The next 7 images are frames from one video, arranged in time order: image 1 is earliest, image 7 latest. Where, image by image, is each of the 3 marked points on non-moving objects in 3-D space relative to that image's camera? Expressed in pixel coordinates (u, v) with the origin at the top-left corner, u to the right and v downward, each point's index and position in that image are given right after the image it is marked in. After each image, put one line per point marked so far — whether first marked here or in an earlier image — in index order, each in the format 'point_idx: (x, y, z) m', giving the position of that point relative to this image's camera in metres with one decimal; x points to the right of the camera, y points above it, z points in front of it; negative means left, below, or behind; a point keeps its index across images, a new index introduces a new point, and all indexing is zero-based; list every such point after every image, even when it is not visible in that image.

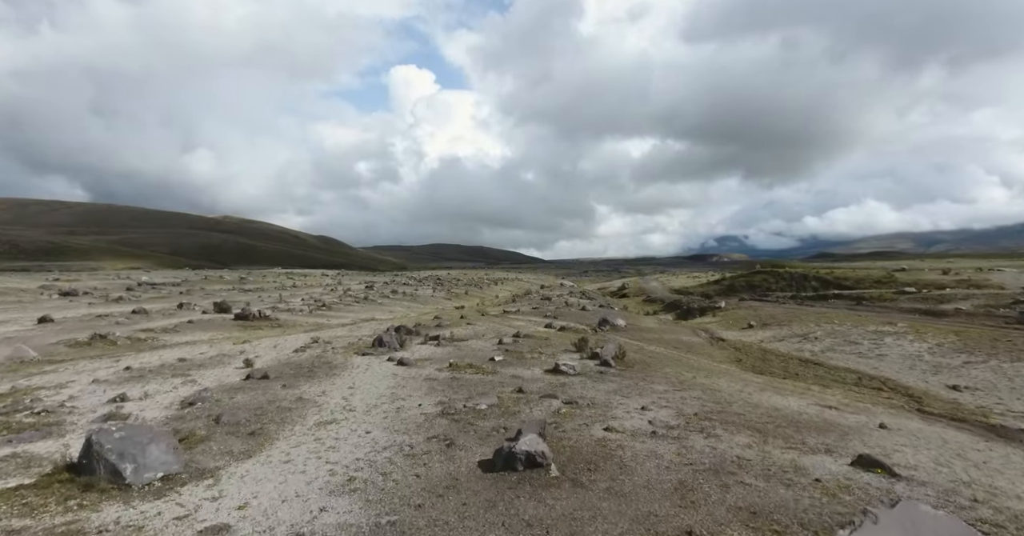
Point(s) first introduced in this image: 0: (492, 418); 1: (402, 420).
0: (-0.7, -5.2, +19.4) m
1: (-3.9, -5.3, +19.8) m
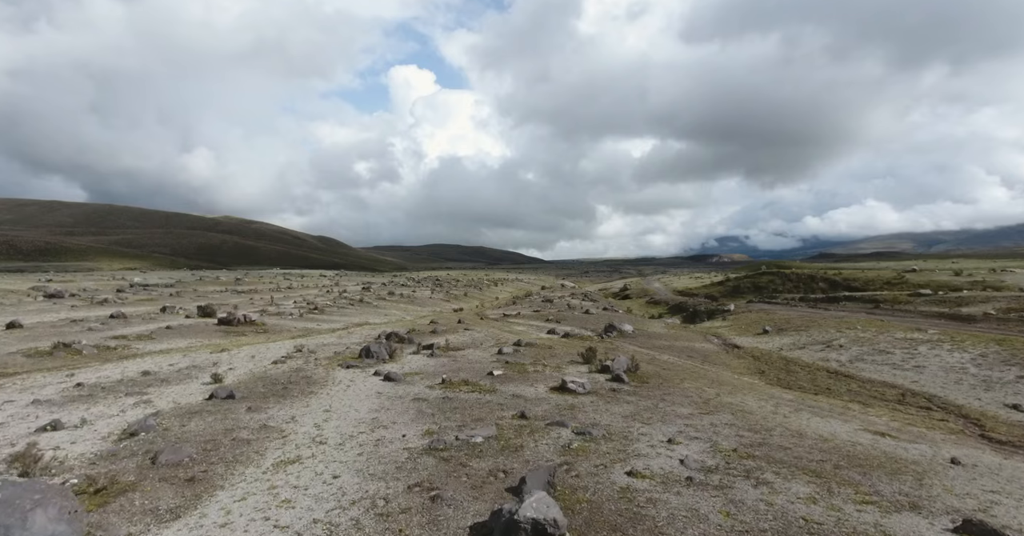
0: (-0.6, -5.4, +15.9) m
1: (-3.8, -5.5, +16.4) m
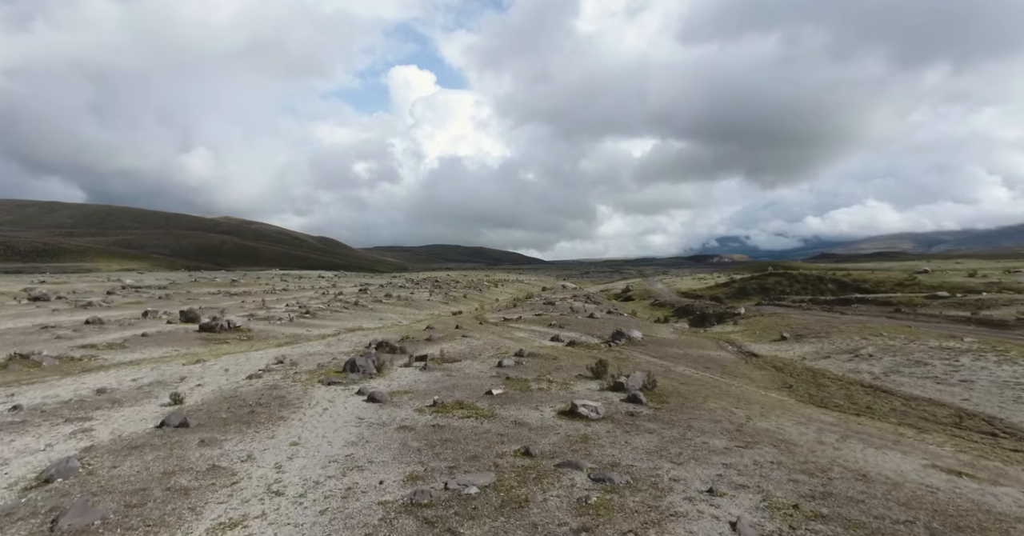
0: (-0.6, -5.6, +12.4) m
1: (-3.8, -5.7, +12.9) m
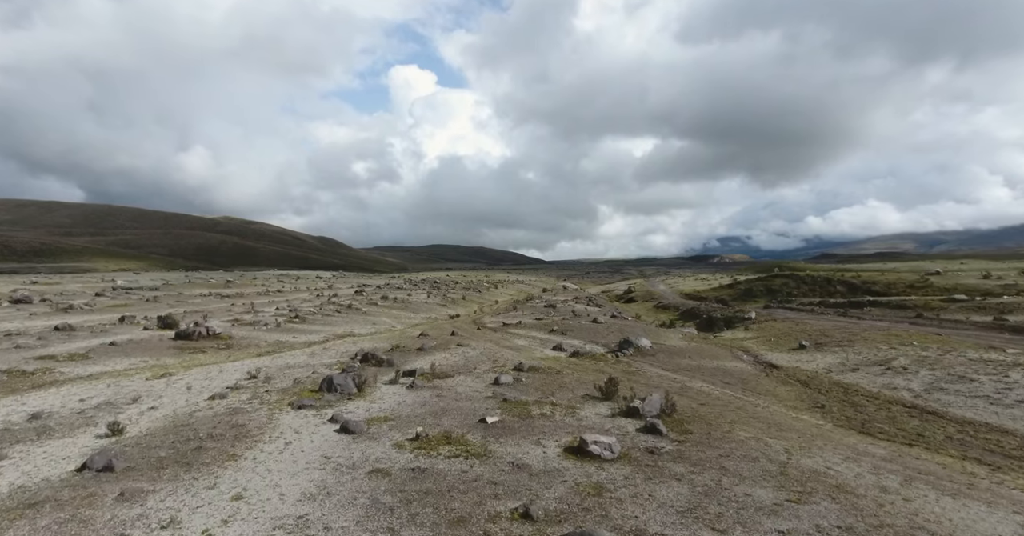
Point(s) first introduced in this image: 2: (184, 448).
0: (-0.7, -5.9, +8.8) m
1: (-3.9, -6.0, +9.2) m
2: (-11.0, -6.0, +19.0) m
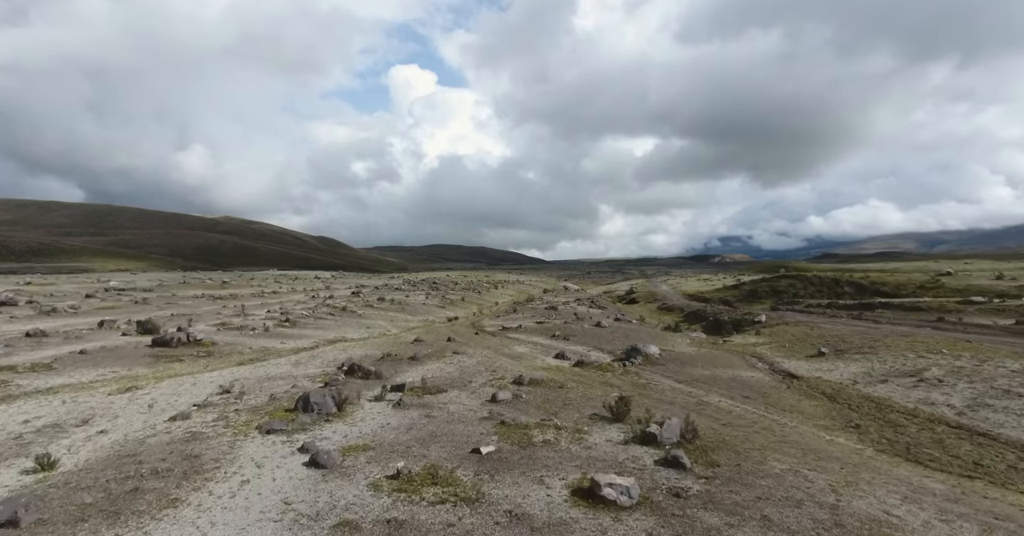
0: (-0.8, -6.0, +5.7) m
1: (-3.9, -6.2, +6.2) m
2: (-11.1, -6.2, +15.9) m
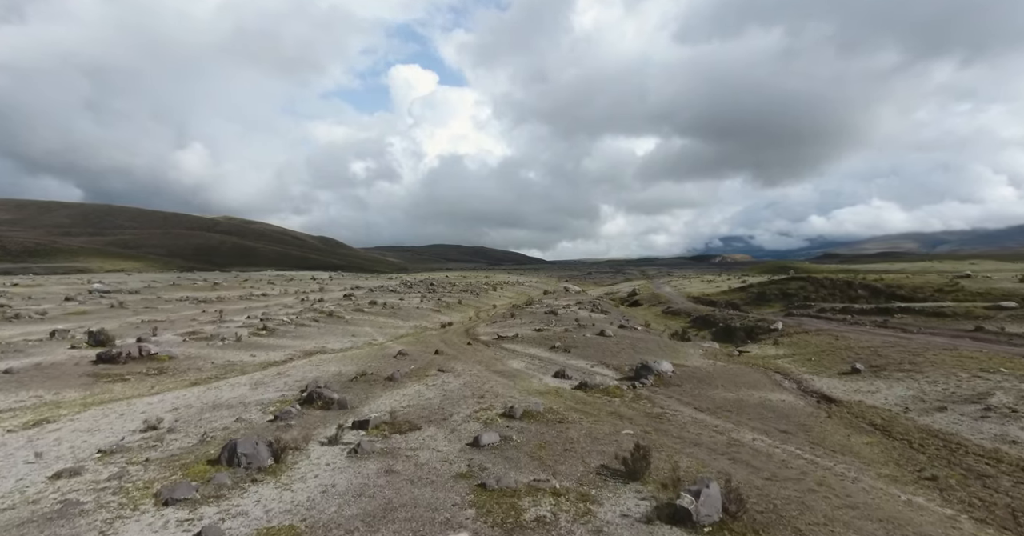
0: (-1.3, -6.4, +0.3) m
1: (-4.4, -6.6, +0.8) m
2: (-11.5, -6.6, +10.5) m
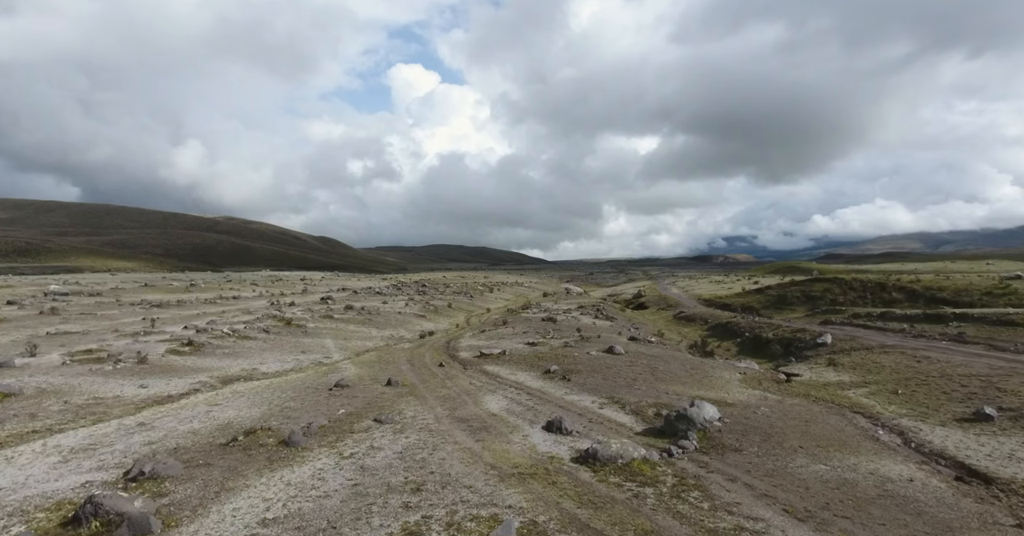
0: (-2.7, -6.4, -12.5) m
1: (-5.8, -6.6, -12.1) m
2: (-12.9, -6.6, -2.3) m
